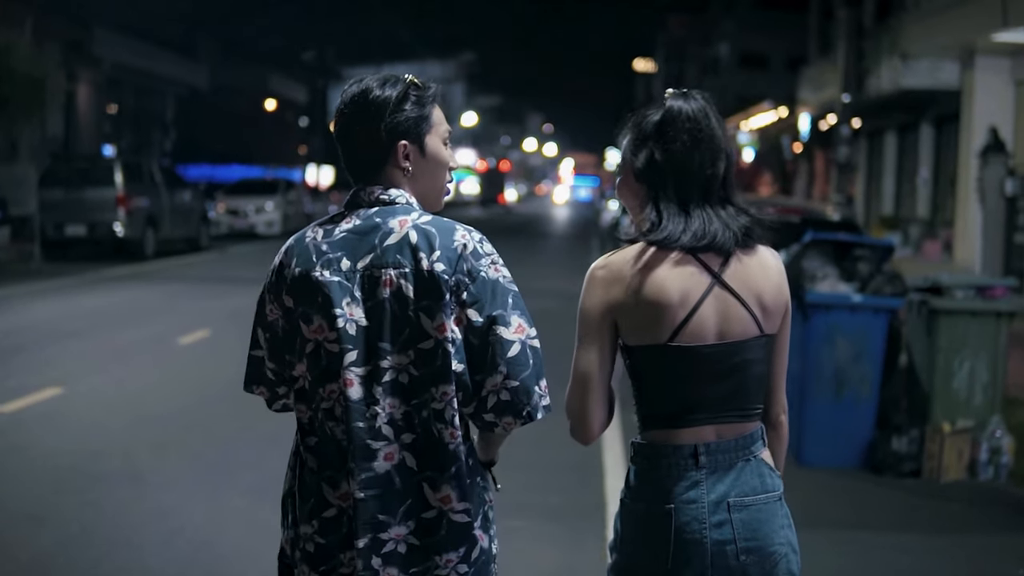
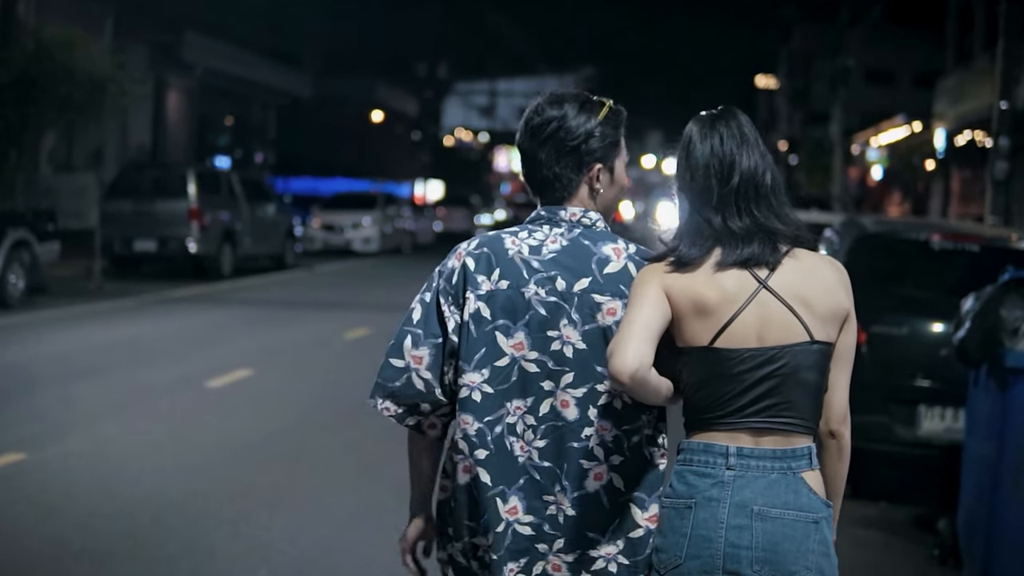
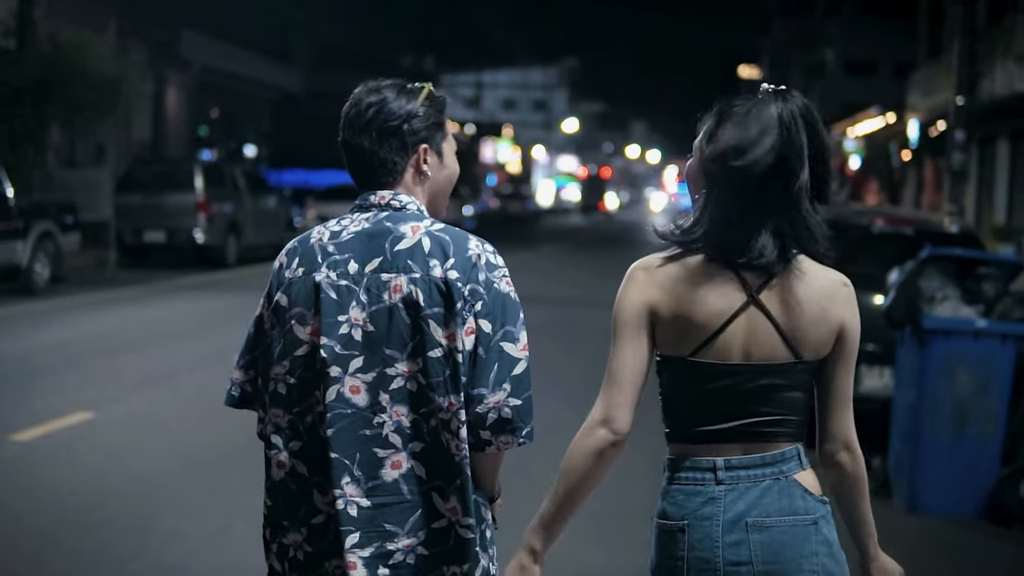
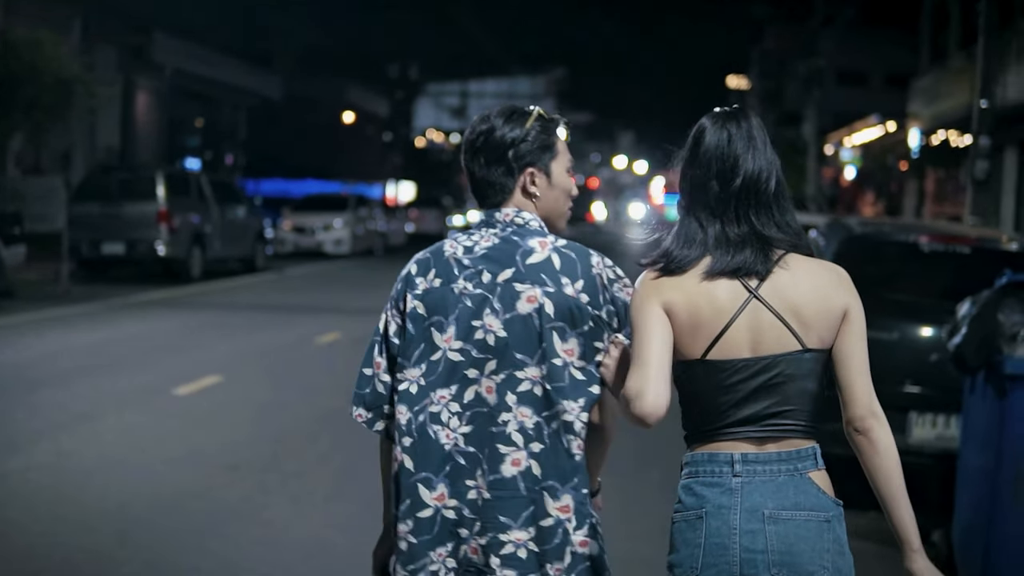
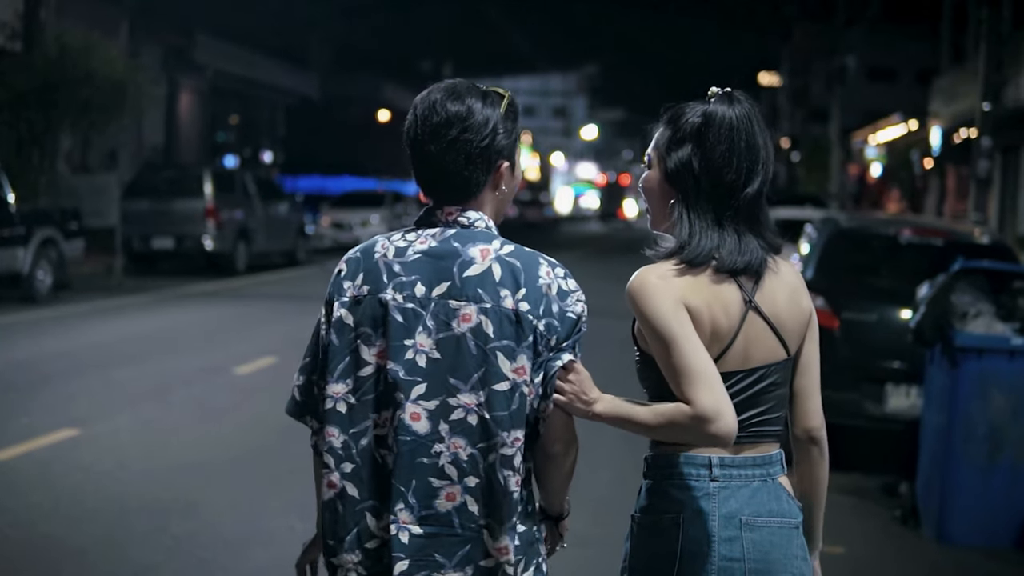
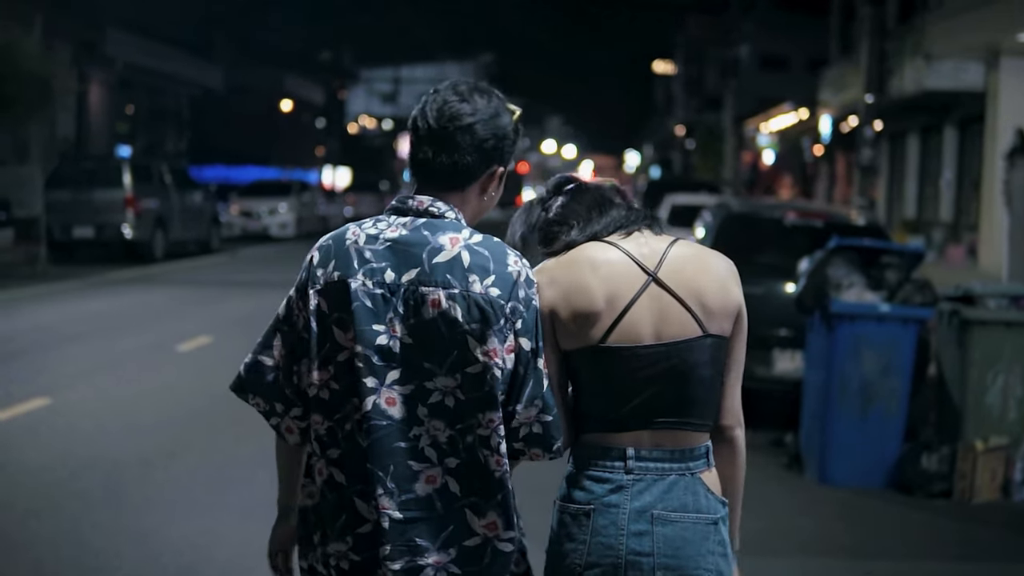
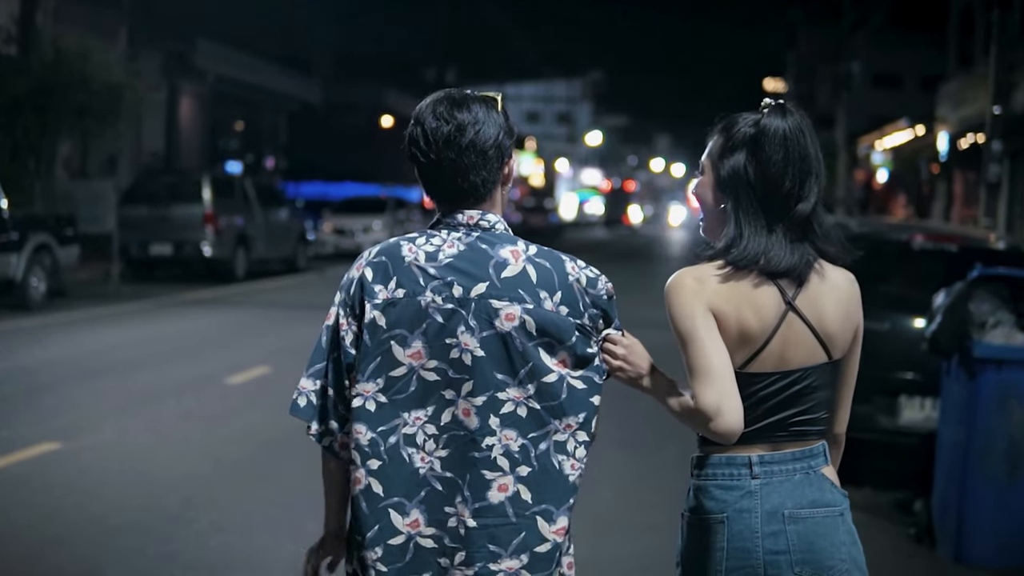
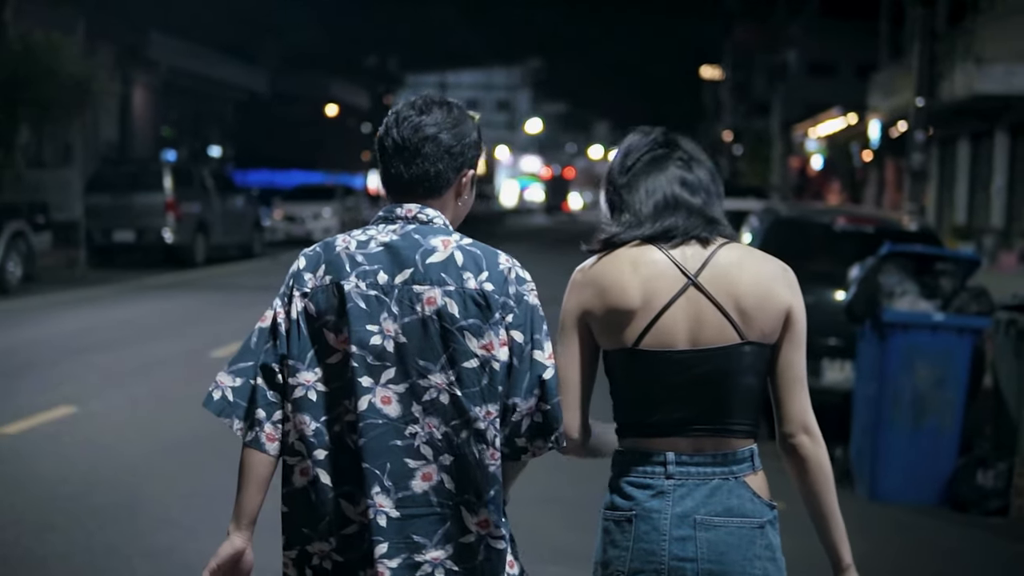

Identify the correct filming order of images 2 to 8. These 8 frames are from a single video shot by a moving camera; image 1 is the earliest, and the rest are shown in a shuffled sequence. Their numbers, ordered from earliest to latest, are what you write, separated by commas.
6, 8, 3, 5, 7, 2, 4
